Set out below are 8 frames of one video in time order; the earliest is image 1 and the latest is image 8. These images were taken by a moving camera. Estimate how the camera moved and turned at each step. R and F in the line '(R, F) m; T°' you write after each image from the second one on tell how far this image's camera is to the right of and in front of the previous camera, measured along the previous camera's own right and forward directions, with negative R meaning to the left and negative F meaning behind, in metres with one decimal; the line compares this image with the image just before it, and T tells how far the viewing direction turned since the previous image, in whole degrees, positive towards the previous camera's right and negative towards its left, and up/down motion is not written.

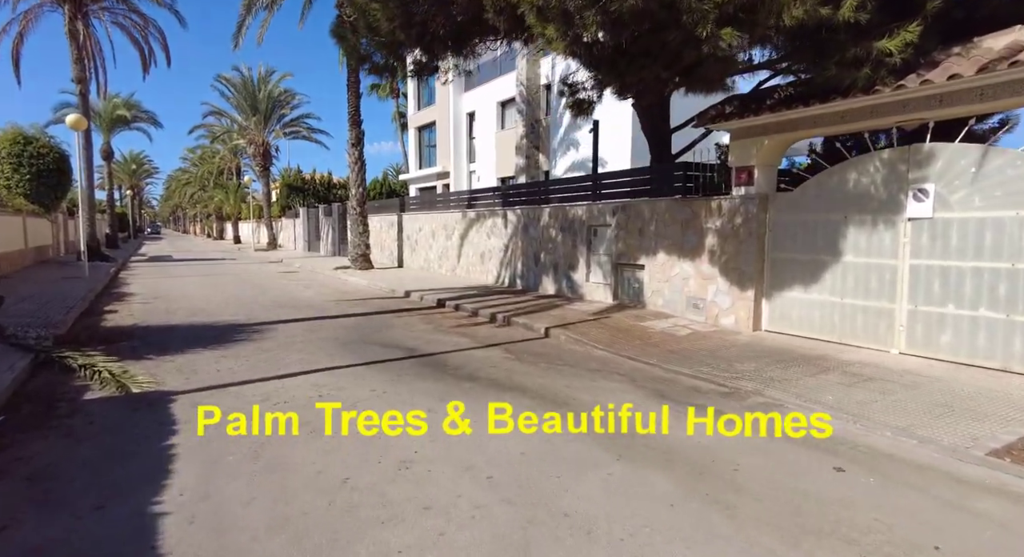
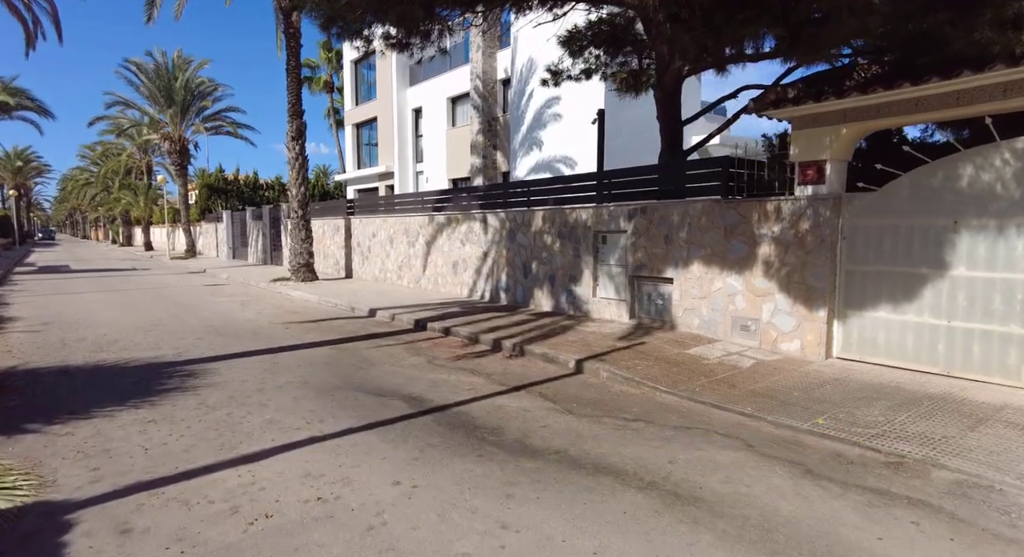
(-1.1, +2.0) m; +7°
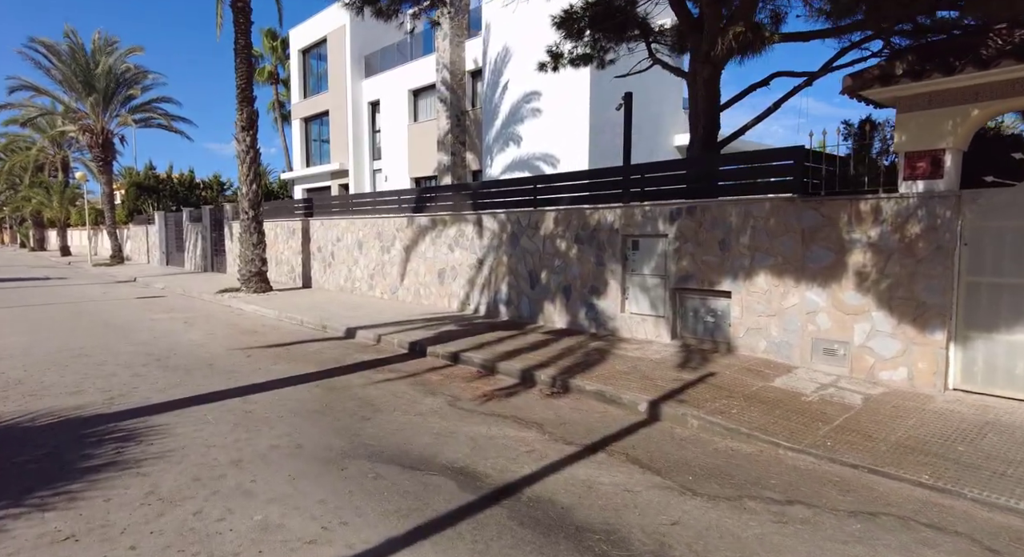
(-1.0, +1.8) m; +5°
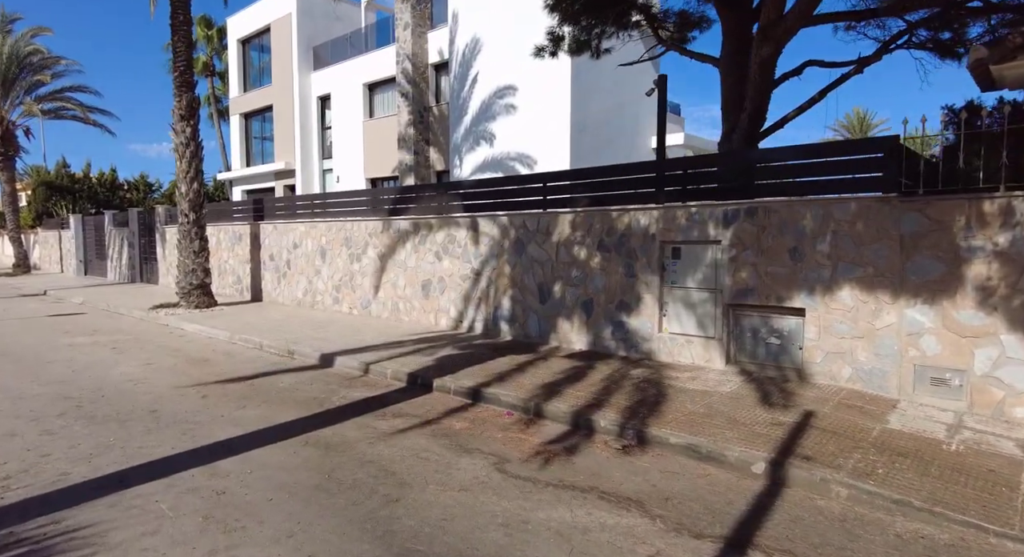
(-0.9, +1.6) m; +6°
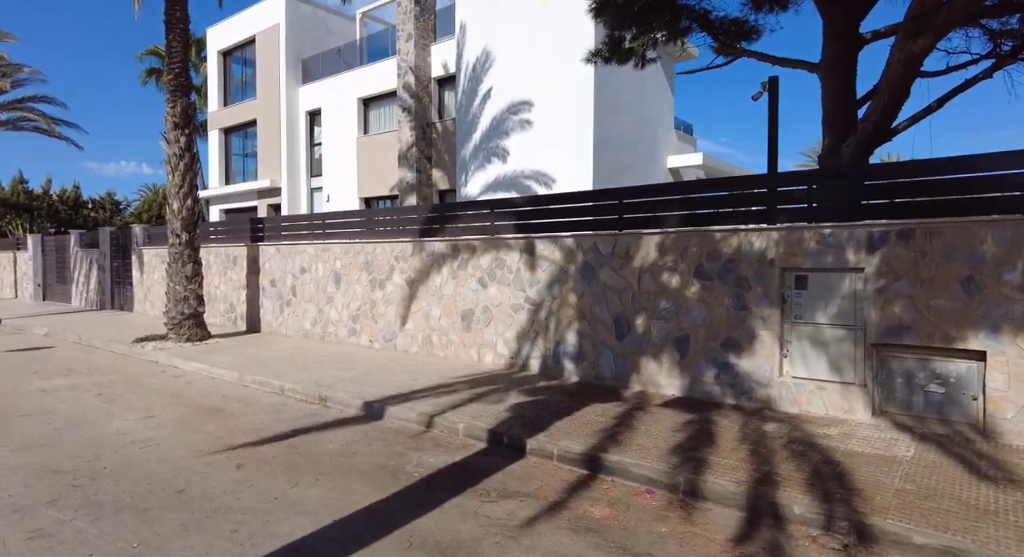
(-1.3, +1.3) m; +3°
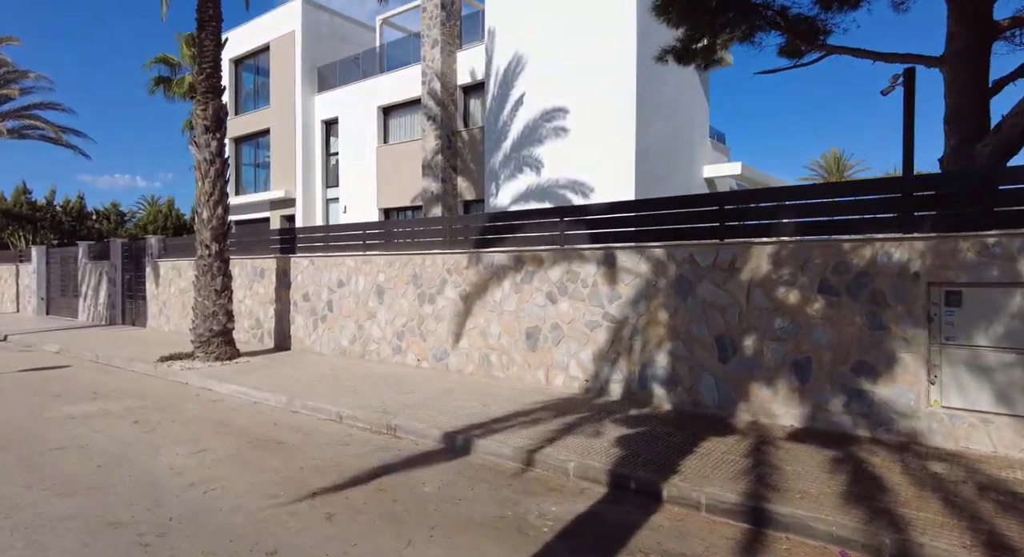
(-1.0, +0.8) m; 0°
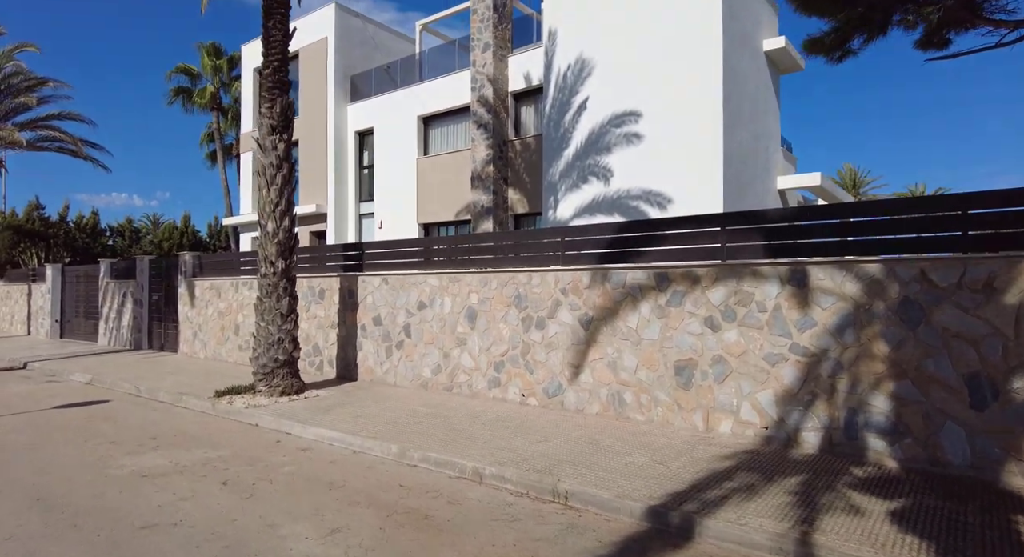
(-1.7, +1.4) m; 0°
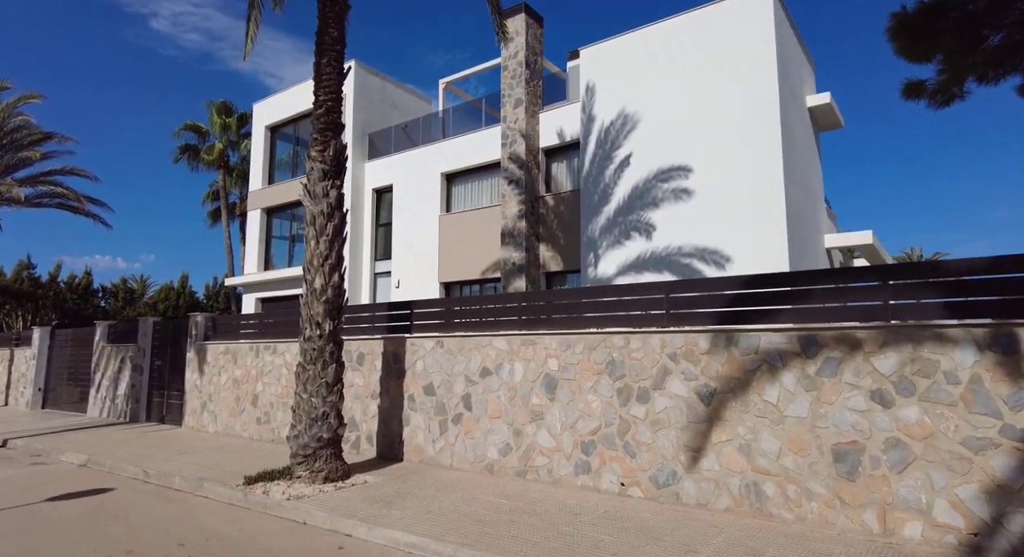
(-1.3, +1.3) m; +1°
